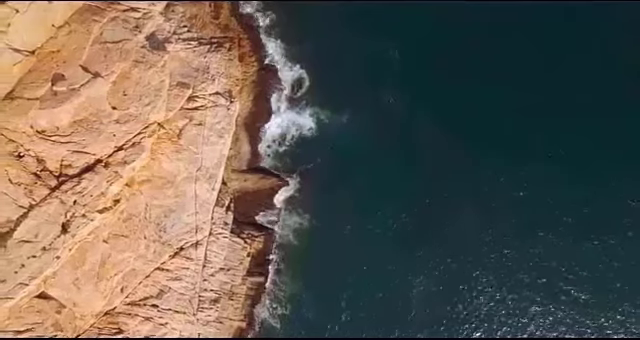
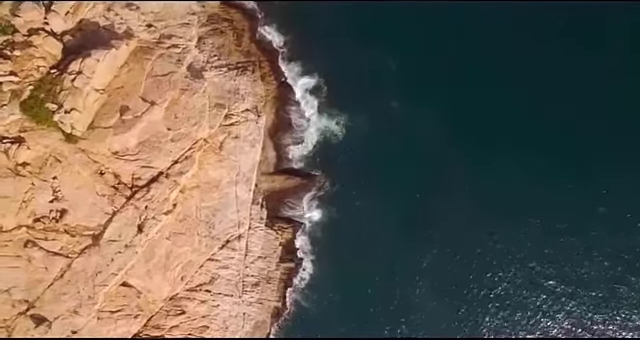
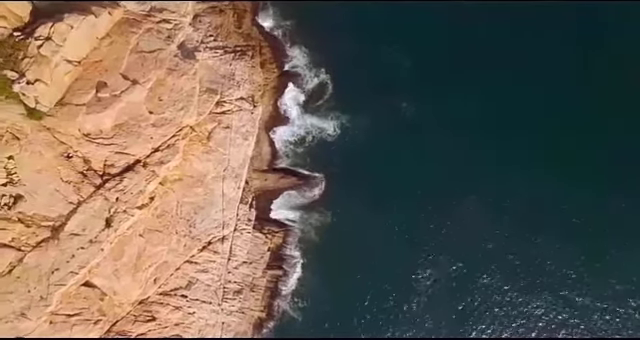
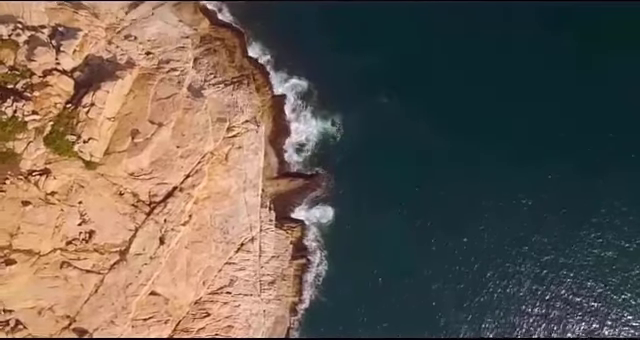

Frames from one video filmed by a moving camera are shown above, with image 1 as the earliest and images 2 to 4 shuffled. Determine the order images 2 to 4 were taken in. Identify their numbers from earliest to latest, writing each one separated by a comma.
3, 2, 4
